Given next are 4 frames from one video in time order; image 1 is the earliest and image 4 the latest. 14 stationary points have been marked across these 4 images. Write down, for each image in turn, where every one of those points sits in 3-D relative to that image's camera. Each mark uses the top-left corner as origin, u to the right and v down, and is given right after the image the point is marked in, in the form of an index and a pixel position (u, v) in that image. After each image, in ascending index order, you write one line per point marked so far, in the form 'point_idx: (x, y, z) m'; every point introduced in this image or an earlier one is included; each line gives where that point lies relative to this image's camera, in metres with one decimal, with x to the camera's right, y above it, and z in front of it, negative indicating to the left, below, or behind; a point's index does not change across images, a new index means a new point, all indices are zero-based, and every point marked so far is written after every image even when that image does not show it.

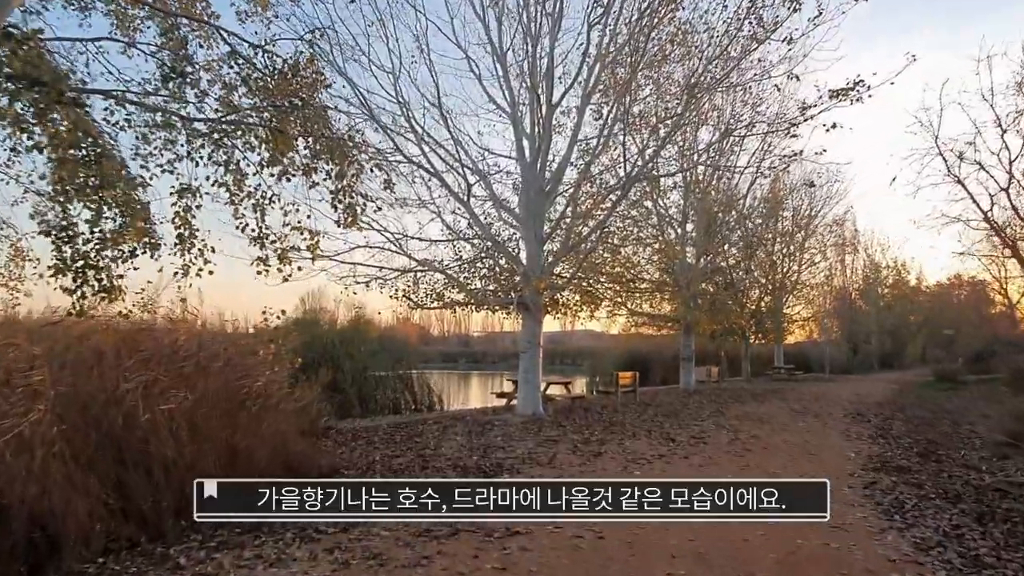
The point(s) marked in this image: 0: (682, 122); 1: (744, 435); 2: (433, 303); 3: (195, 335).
0: (+3.6, +3.6, +17.4) m
1: (+3.7, -2.4, +13.0) m
2: (-1.7, -0.3, +16.8) m
3: (-2.7, -0.4, +7.1) m
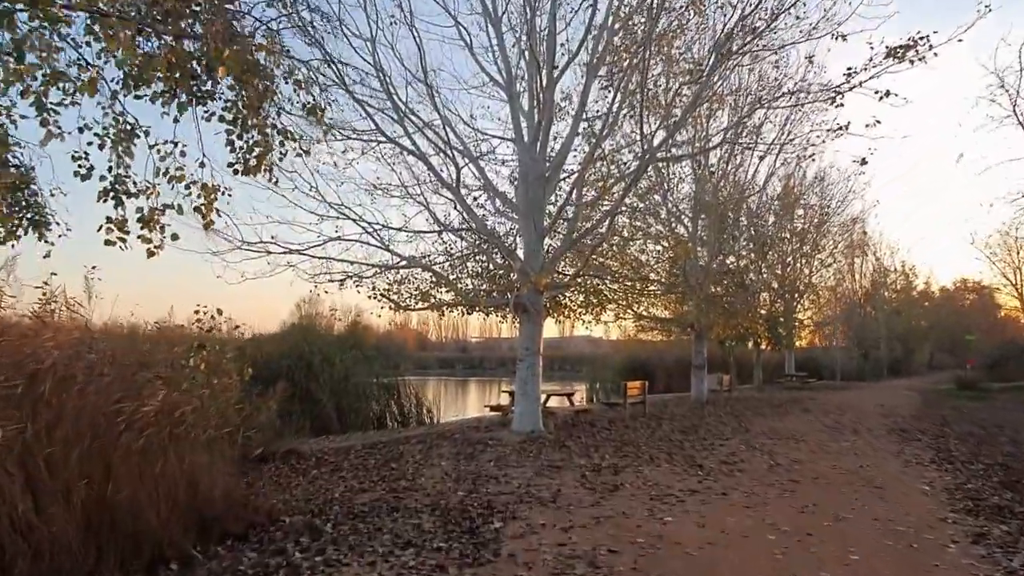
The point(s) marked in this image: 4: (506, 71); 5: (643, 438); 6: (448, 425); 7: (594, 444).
0: (+3.6, +3.6, +15.3) m
1: (+3.7, -2.3, +10.9) m
2: (-1.7, -0.3, +14.7) m
3: (-2.8, -0.3, +5.0) m
4: (-0.1, +4.0, +15.0) m
5: (+2.2, -2.5, +13.6) m
6: (-1.3, -2.8, +16.3) m
7: (+1.3, -2.5, +12.7) m
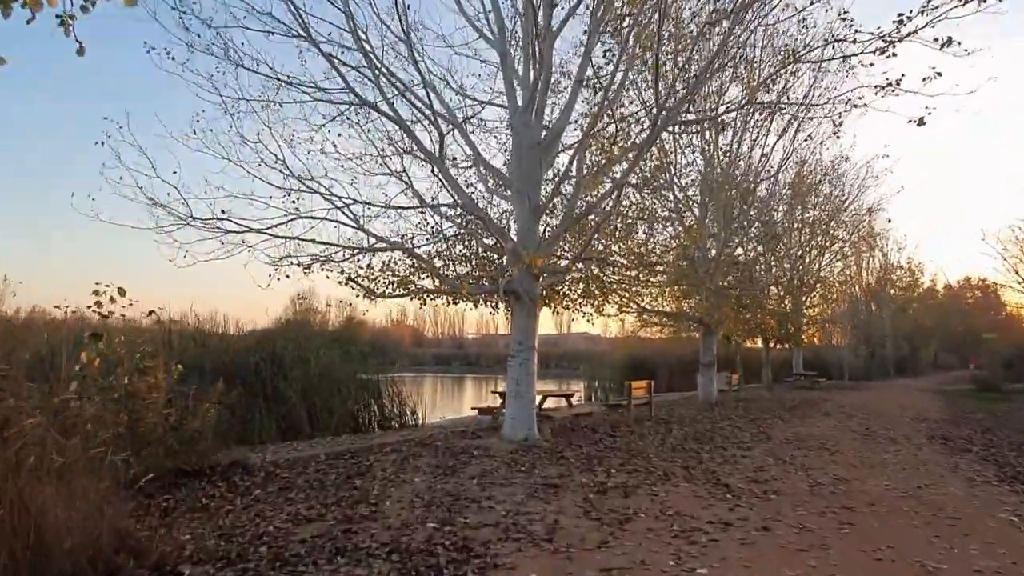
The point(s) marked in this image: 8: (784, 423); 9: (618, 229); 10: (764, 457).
0: (+3.5, +3.8, +13.5) m
1: (+3.5, -2.1, +9.1) m
2: (-1.9, -0.1, +12.9) m
3: (-2.9, -0.1, +3.2) m
4: (-0.2, +4.2, +13.2) m
5: (+2.0, -2.3, +11.8) m
6: (-1.4, -2.5, +14.5) m
7: (+1.1, -2.3, +10.9) m
8: (+5.5, -2.7, +16.2) m
9: (+2.0, +1.1, +14.9) m
10: (+3.4, -2.3, +10.9) m
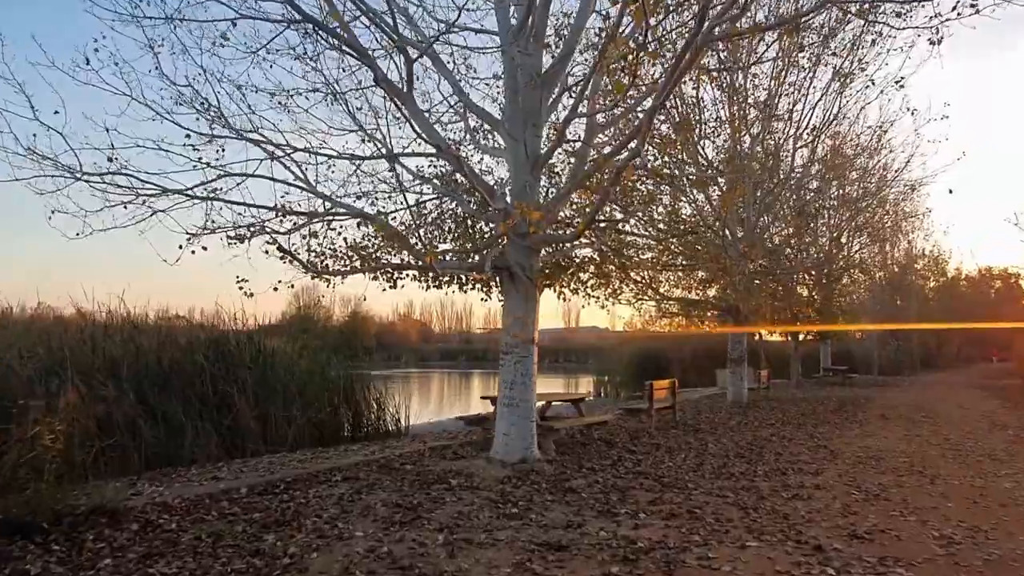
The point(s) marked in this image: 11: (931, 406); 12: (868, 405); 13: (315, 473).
0: (+3.3, +4.1, +10.6) m
1: (+3.4, -1.9, +6.2) m
2: (-2.0, +0.2, +10.0) m
3: (-3.1, +0.1, +0.3) m
4: (-0.3, +4.5, +10.3) m
5: (+2.0, -2.0, +8.9) m
6: (-1.5, -2.2, +11.6) m
7: (+1.0, -2.0, +8.0) m
8: (+5.4, -2.4, +13.3) m
9: (+1.9, +1.4, +12.0) m
10: (+3.3, -2.0, +8.0) m
11: (+10.1, -2.9, +19.6) m
12: (+8.6, -2.8, +19.6) m
13: (-2.2, -2.1, +9.1) m
